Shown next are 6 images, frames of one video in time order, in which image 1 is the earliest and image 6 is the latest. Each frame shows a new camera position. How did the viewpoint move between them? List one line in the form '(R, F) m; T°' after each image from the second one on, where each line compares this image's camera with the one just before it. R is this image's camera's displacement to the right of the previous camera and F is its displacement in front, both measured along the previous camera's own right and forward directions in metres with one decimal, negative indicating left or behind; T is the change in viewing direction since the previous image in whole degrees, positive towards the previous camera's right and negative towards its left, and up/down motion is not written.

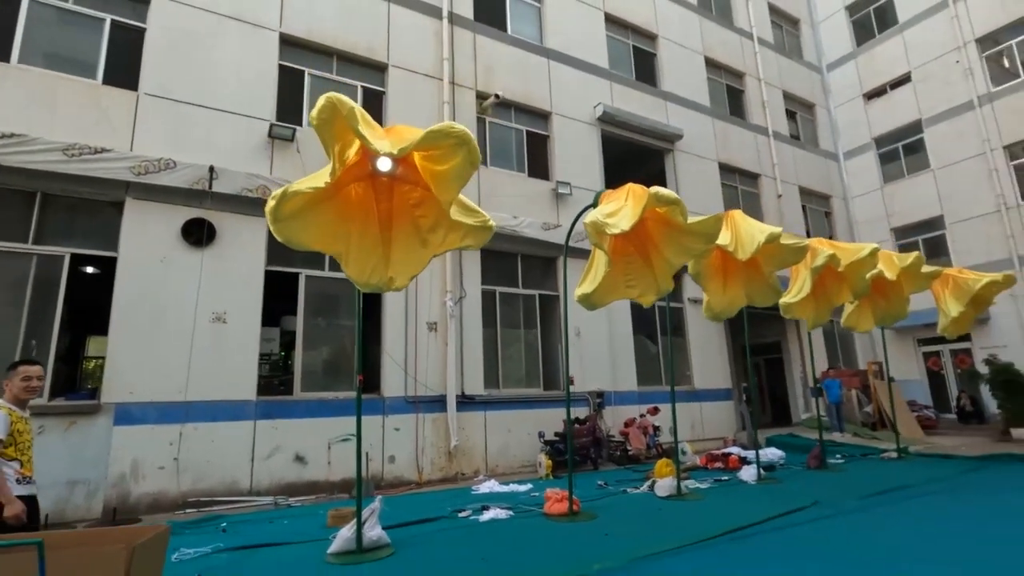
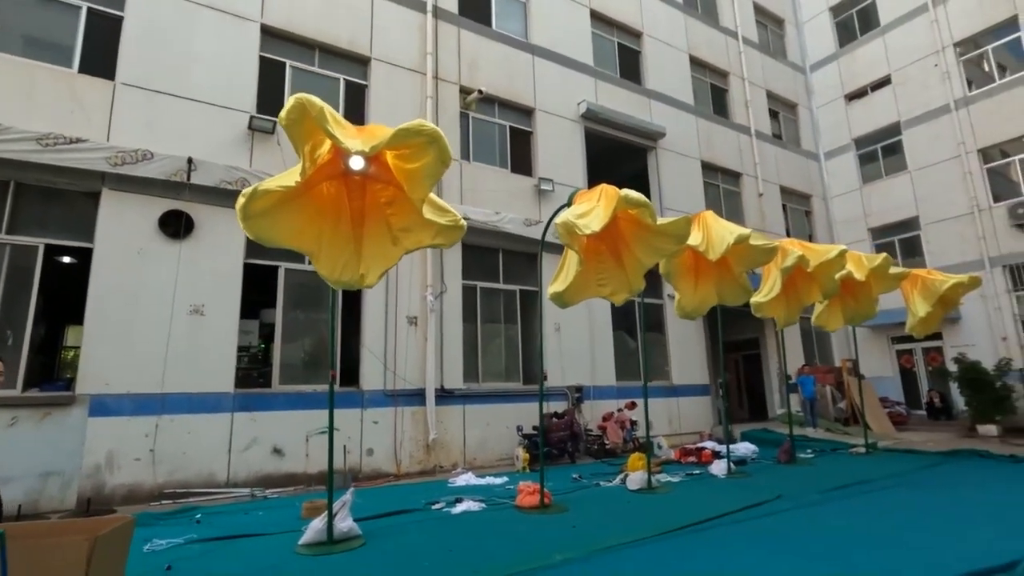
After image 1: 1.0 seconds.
(+0.1, -0.1) m; +1°
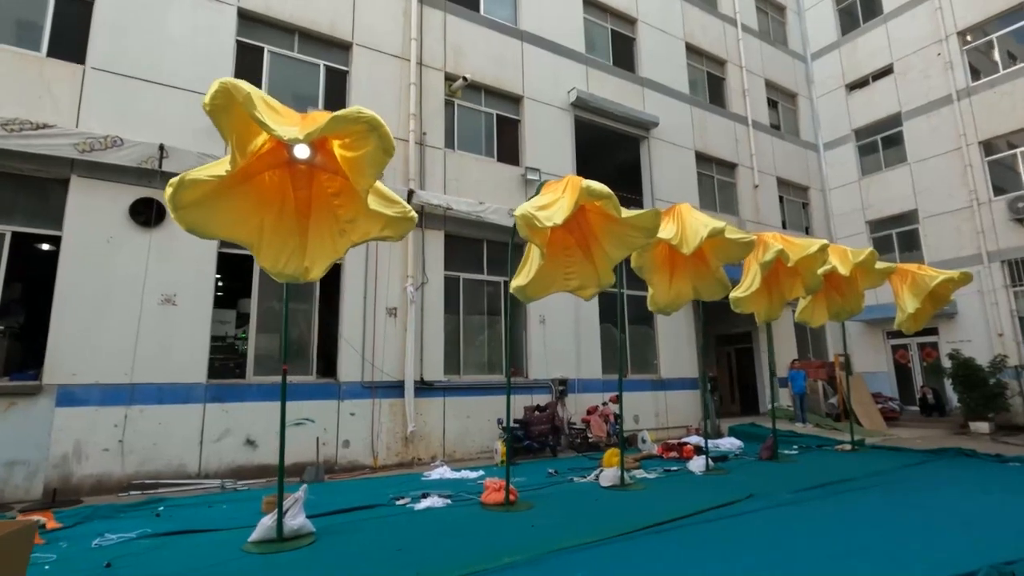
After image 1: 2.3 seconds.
(+0.4, +0.1) m; -1°
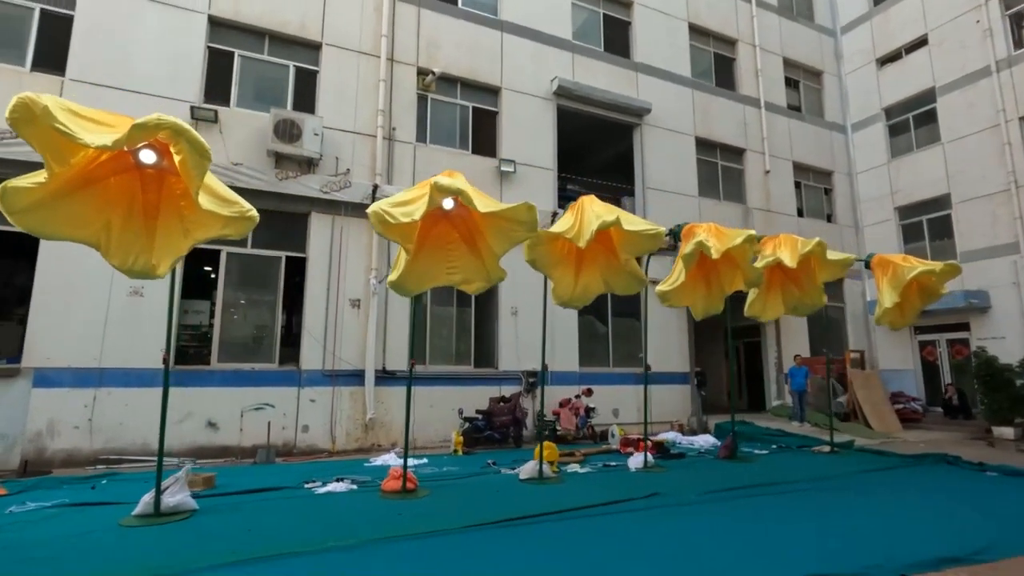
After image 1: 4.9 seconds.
(+1.7, 0.0) m; -7°
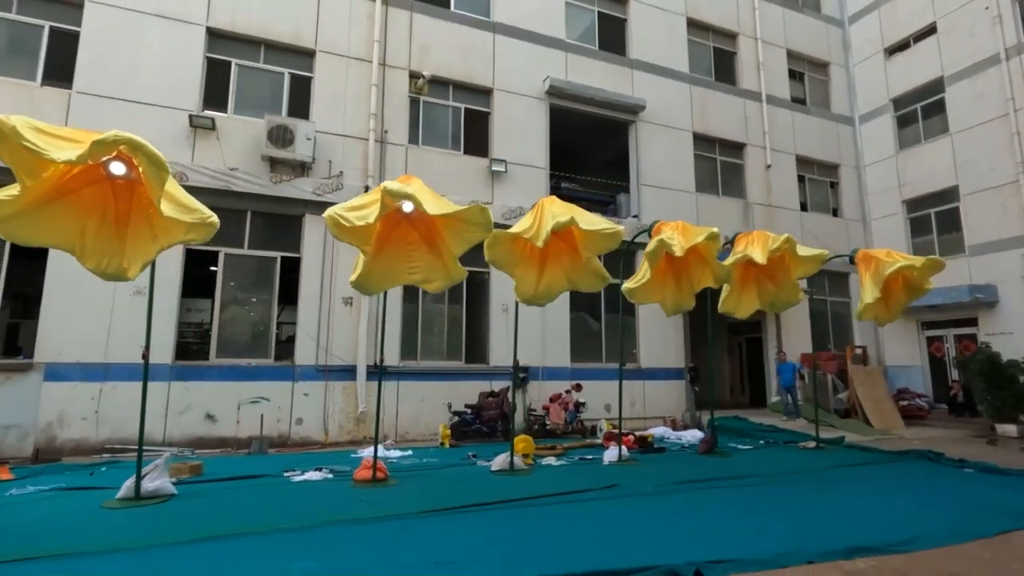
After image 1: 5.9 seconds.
(+0.7, -0.2) m; -3°
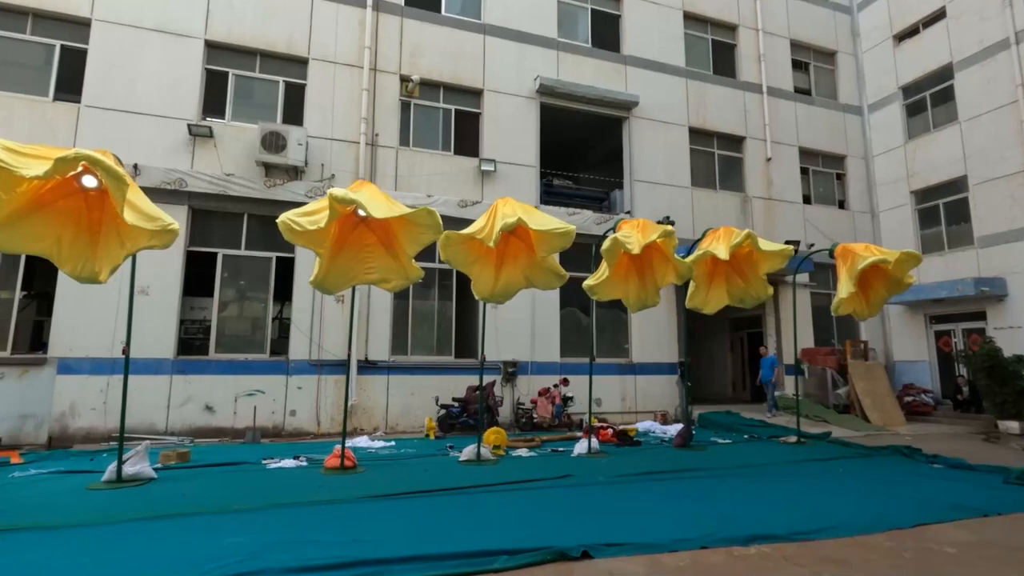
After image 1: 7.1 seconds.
(+0.8, -0.2) m; -3°
